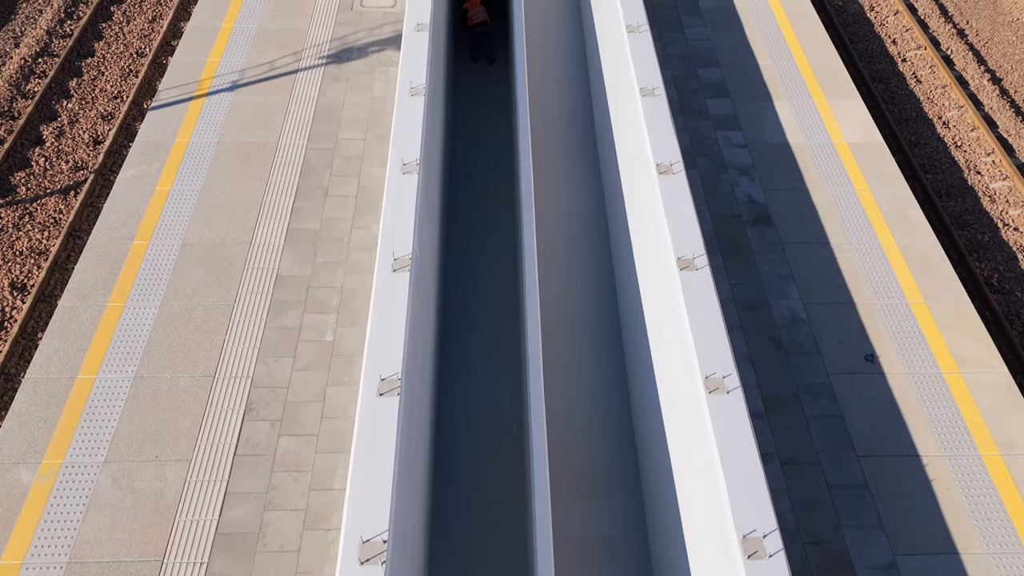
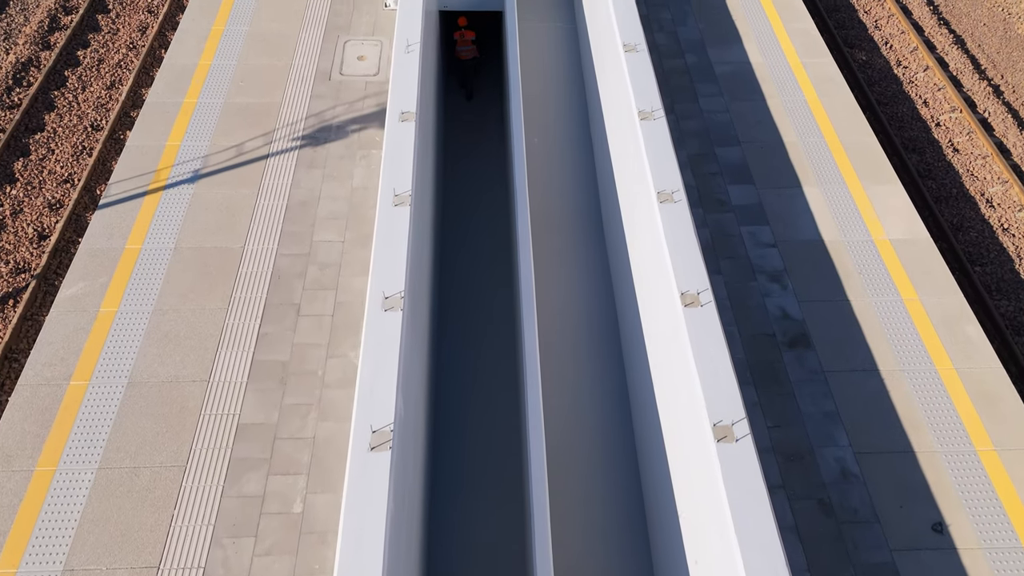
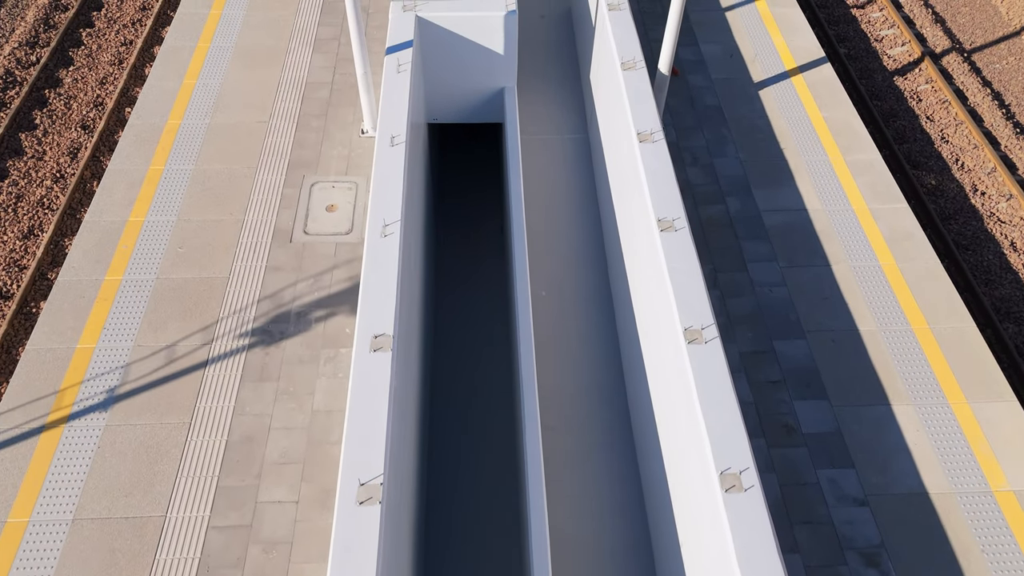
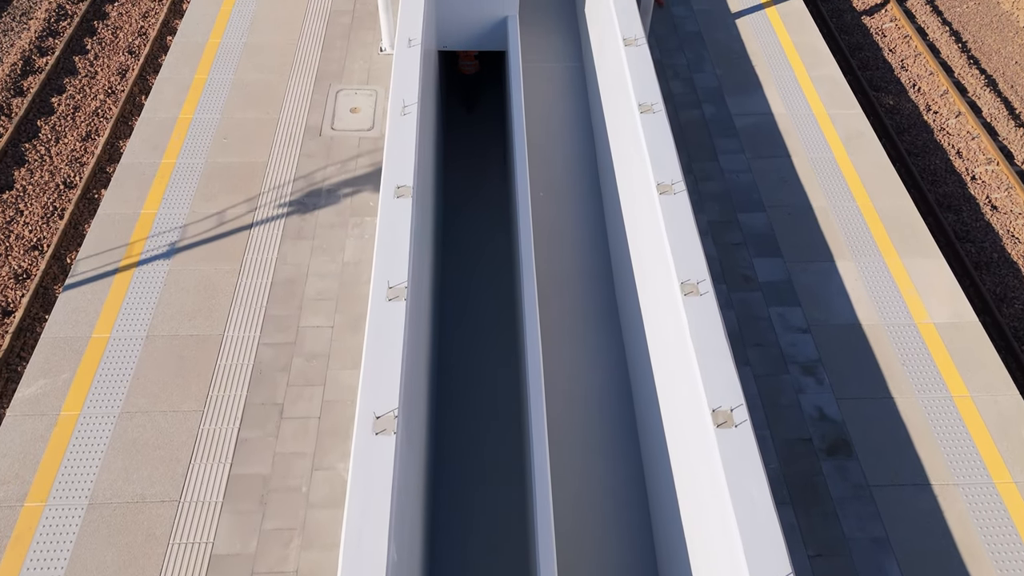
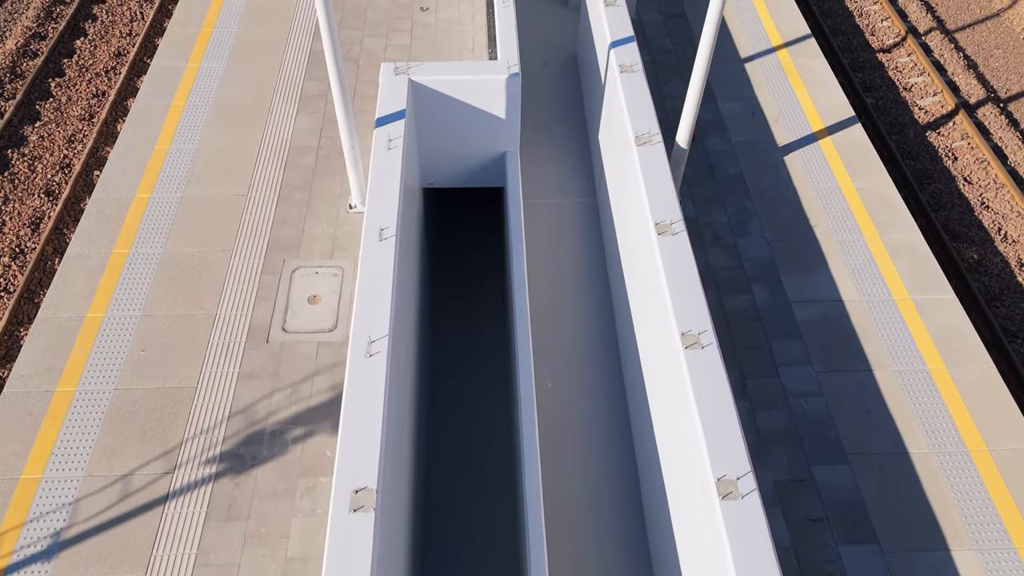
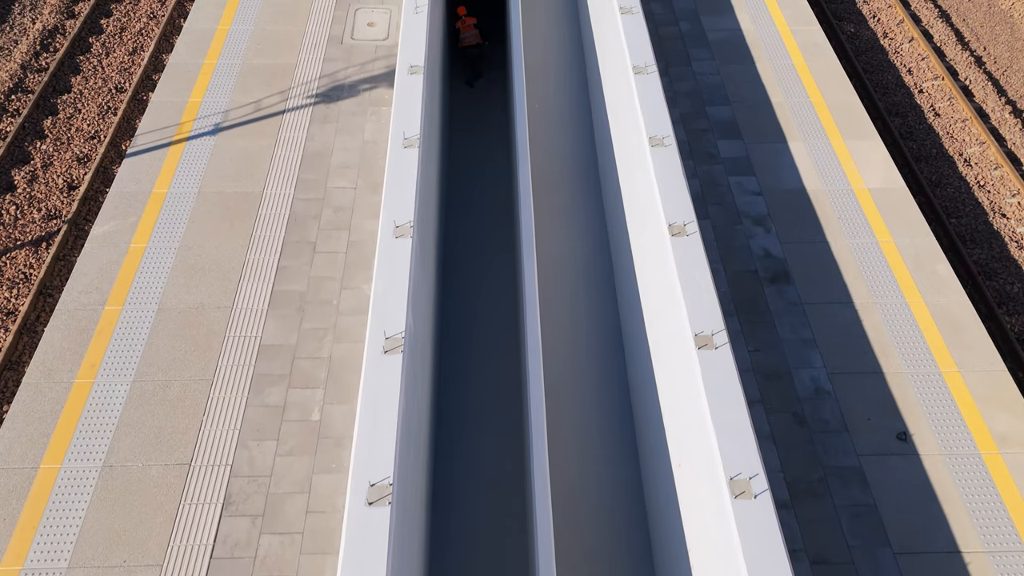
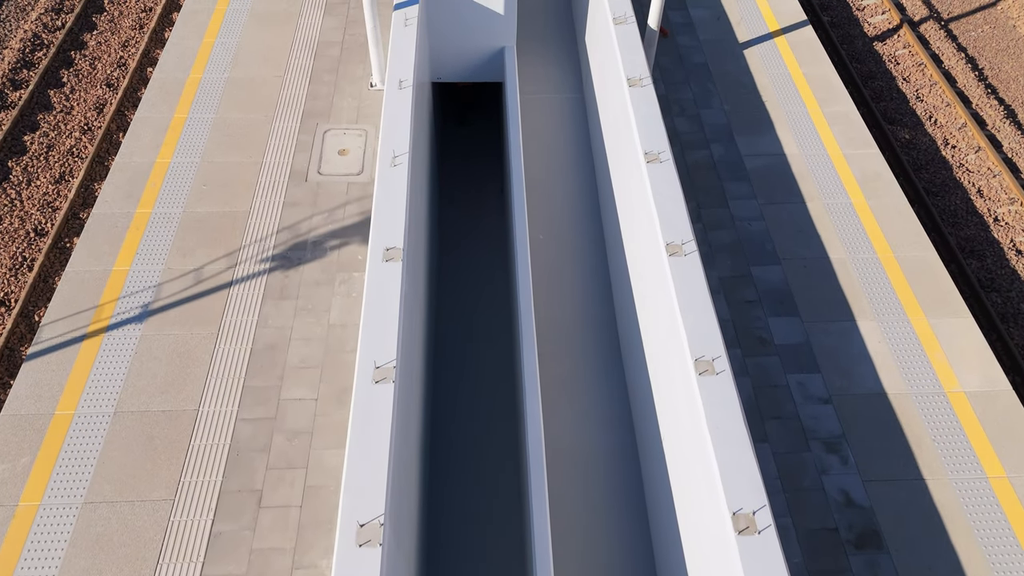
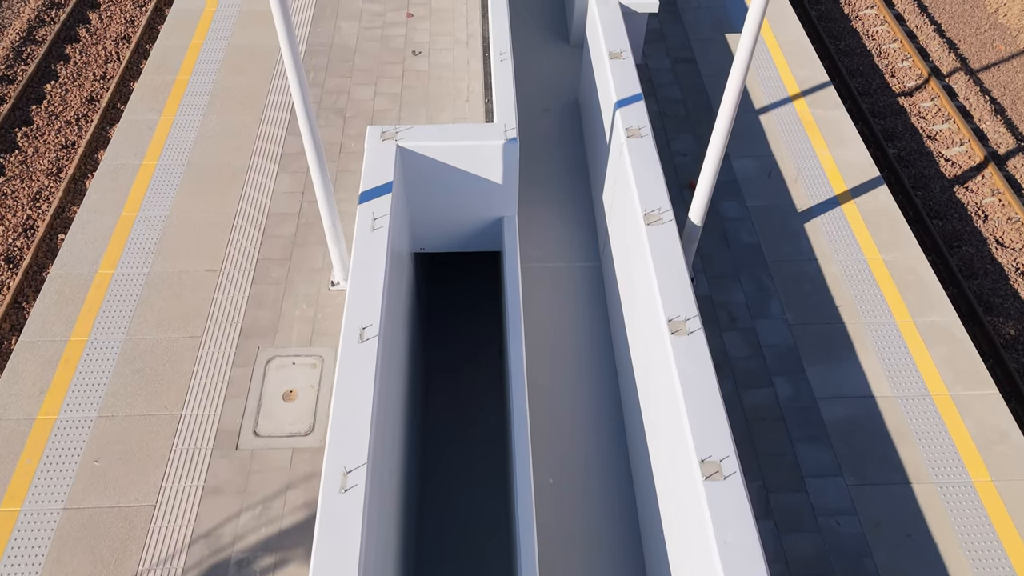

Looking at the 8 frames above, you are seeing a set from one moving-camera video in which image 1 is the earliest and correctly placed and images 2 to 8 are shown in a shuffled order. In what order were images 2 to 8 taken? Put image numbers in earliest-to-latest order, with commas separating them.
6, 2, 4, 7, 3, 5, 8
